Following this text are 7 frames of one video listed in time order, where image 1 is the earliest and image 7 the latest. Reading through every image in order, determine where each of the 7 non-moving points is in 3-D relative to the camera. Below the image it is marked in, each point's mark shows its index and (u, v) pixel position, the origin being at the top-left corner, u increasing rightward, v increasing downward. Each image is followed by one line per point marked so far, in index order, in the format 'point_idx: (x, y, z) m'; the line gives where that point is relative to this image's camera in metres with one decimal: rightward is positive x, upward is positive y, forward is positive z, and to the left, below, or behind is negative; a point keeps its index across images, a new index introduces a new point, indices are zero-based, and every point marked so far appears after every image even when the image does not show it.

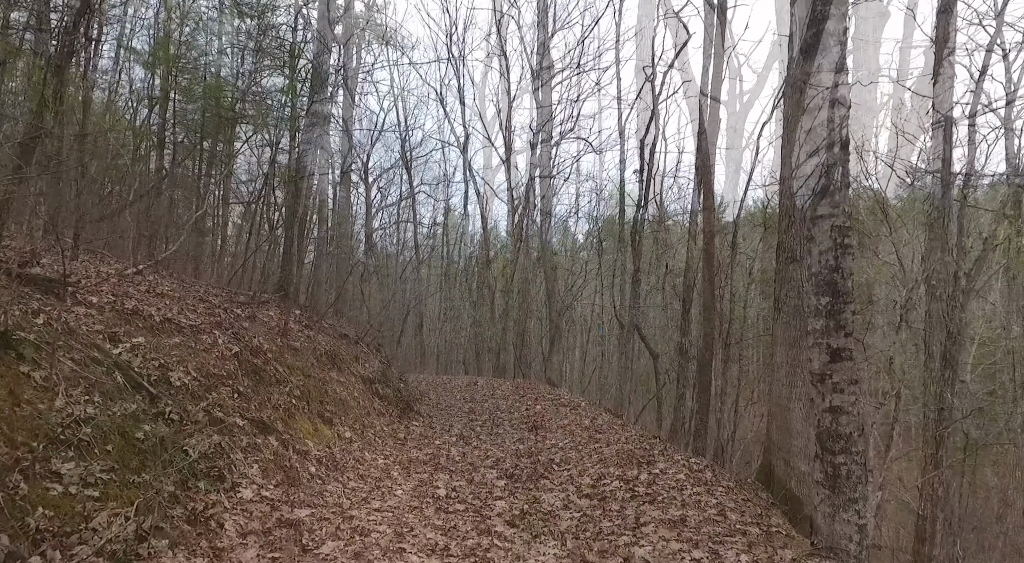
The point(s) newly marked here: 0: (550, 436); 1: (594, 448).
0: (+0.5, -2.2, +11.5) m
1: (+1.0, -2.2, +10.5) m
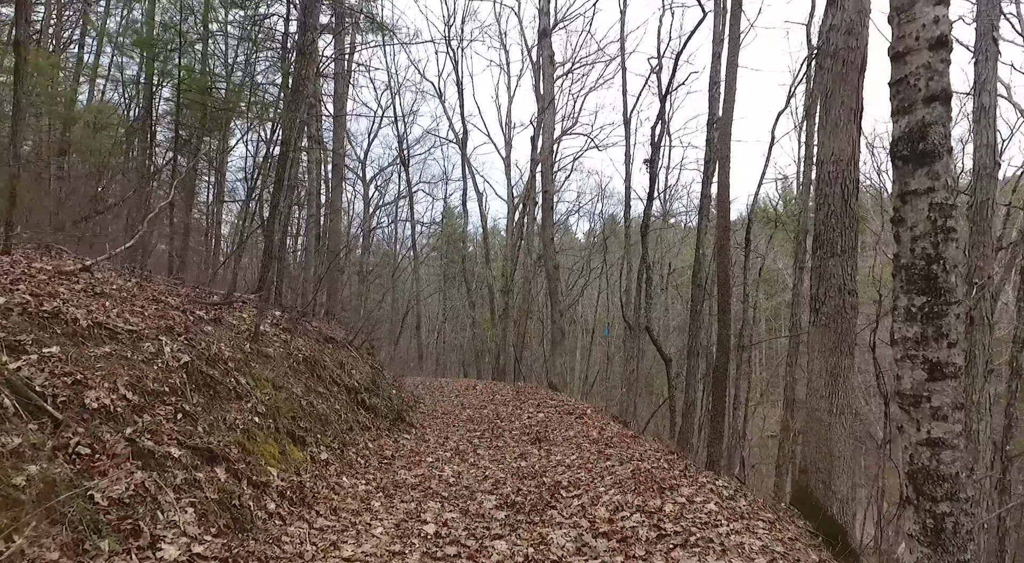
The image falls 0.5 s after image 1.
0: (+0.5, -2.2, +10.4) m
1: (+1.1, -2.2, +9.4) m
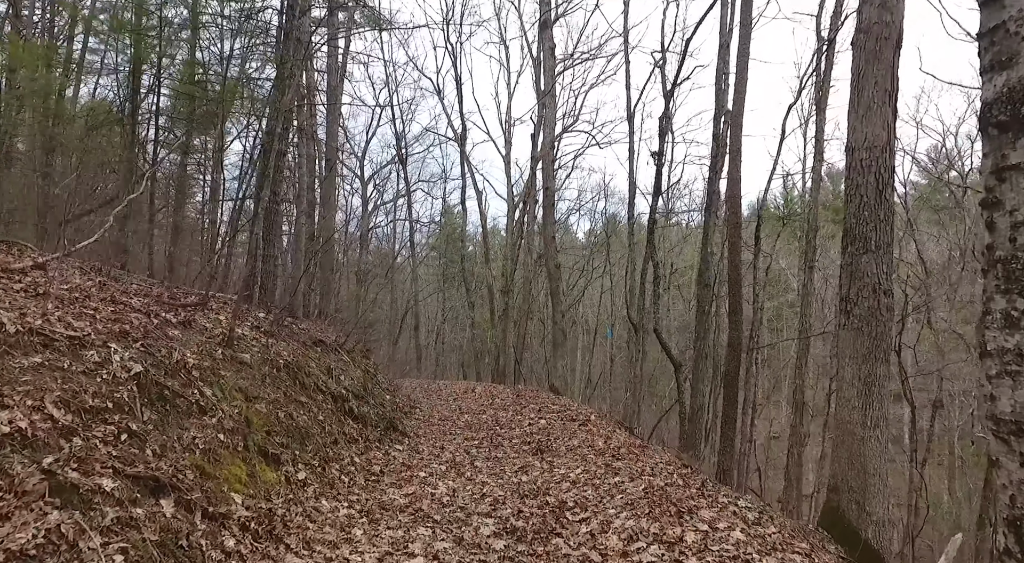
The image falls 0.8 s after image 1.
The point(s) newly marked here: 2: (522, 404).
0: (+0.5, -2.1, +9.7) m
1: (+1.1, -2.2, +8.7) m
2: (+0.2, -2.8, +19.0) m
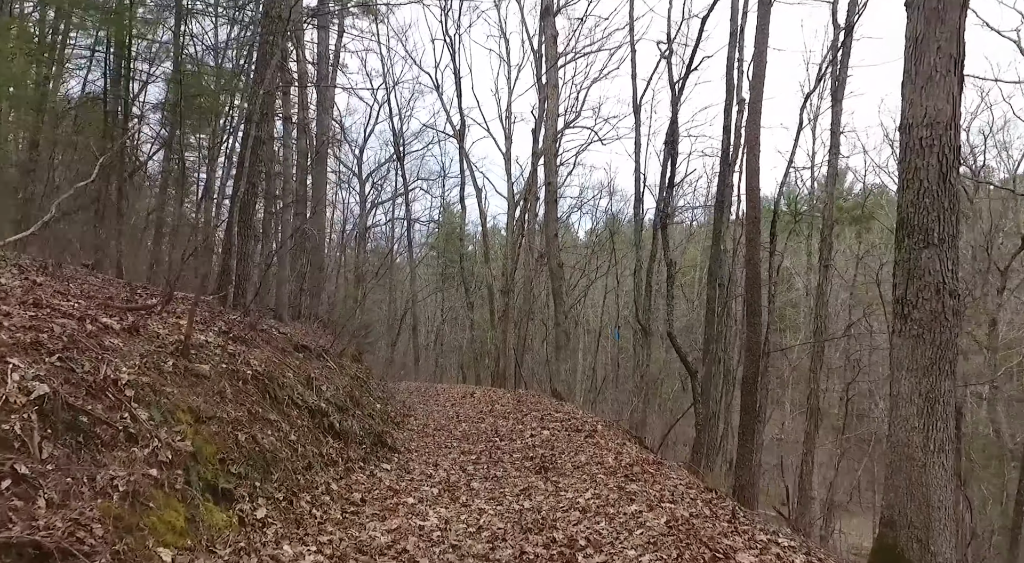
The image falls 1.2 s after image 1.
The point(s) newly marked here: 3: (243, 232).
0: (+0.5, -2.1, +8.6) m
1: (+1.1, -2.2, +7.6) m
2: (+0.2, -2.8, +17.9) m
3: (-3.9, +0.7, +12.0) m
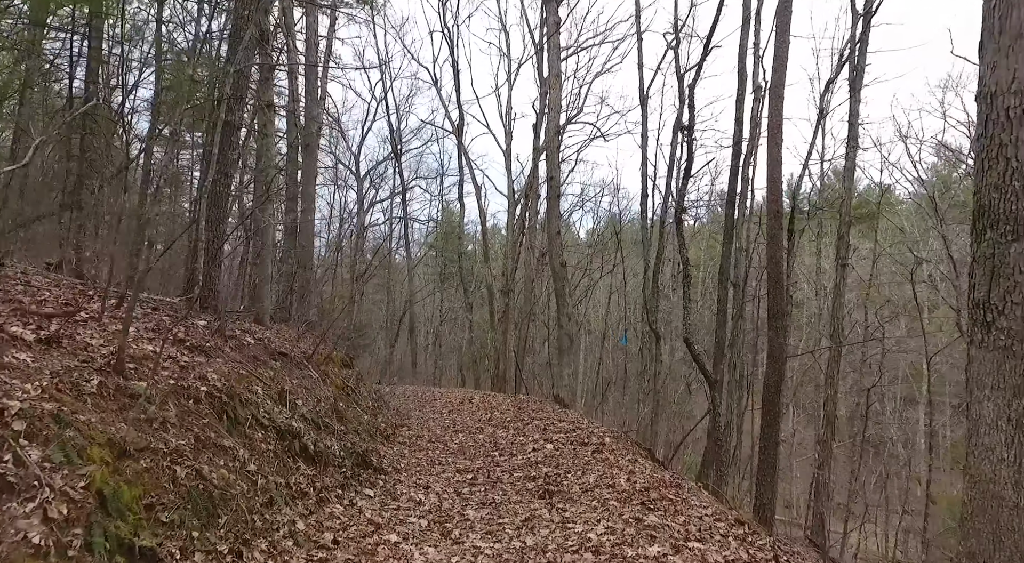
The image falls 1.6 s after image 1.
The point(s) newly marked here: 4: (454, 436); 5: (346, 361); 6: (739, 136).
0: (+0.5, -2.1, +7.5) m
1: (+1.1, -2.2, +6.5) m
2: (+0.2, -2.8, +16.8) m
3: (-3.9, +0.7, +10.9) m
4: (-1.0, -2.8, +14.7) m
5: (-3.4, -1.6, +16.8) m
6: (+5.4, +3.5, +19.6) m
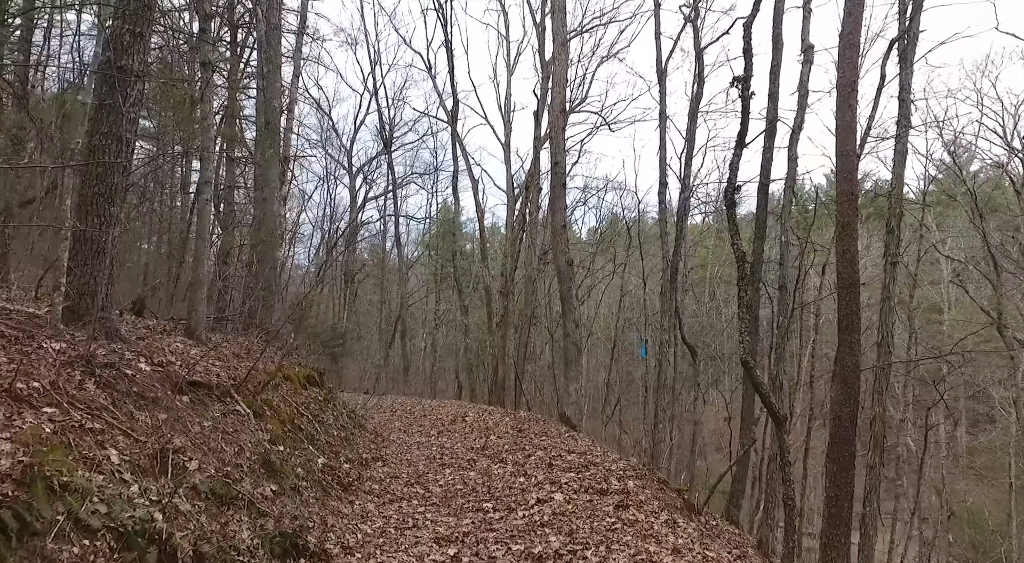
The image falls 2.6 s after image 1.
0: (+0.5, -2.2, +4.8) m
1: (+1.0, -2.2, +3.8) m
2: (+0.2, -2.8, +14.1) m
3: (-4.0, +0.7, +8.2) m
4: (-1.0, -2.8, +11.9) m
5: (-3.5, -1.7, +14.1) m
6: (+5.4, +3.5, +16.8) m
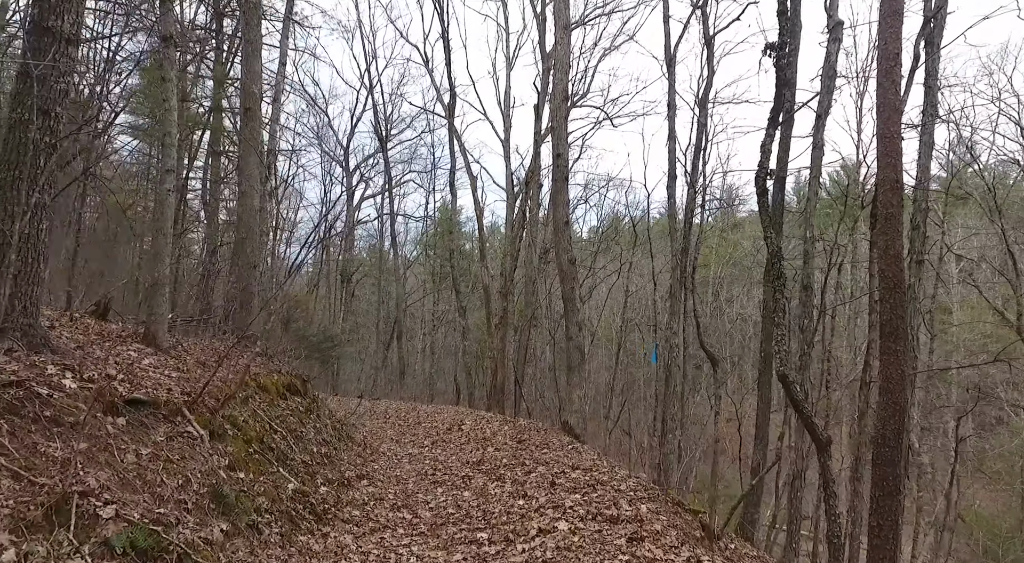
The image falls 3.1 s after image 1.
0: (+0.5, -2.2, +3.7) m
1: (+1.0, -2.2, +2.7) m
2: (+0.2, -2.8, +13.0) m
3: (-4.0, +0.7, +7.1) m
4: (-1.1, -2.8, +10.8) m
5: (-3.5, -1.7, +12.9) m
6: (+5.3, +3.5, +15.7) m
